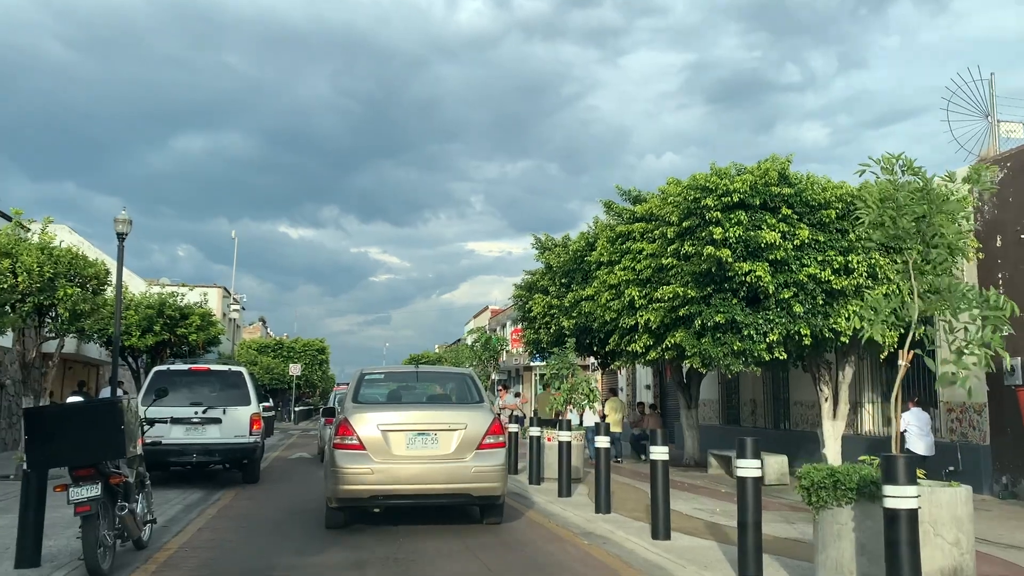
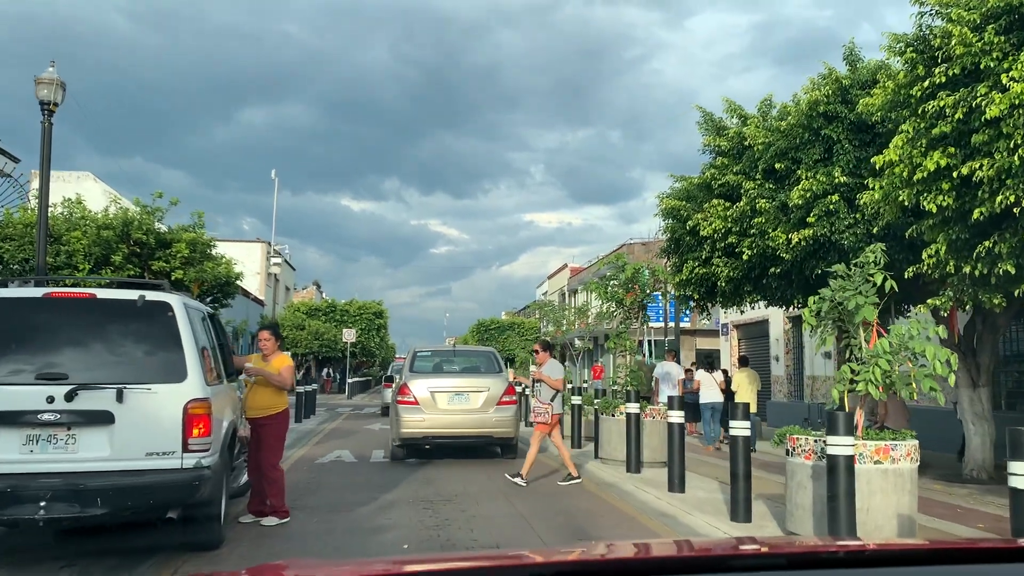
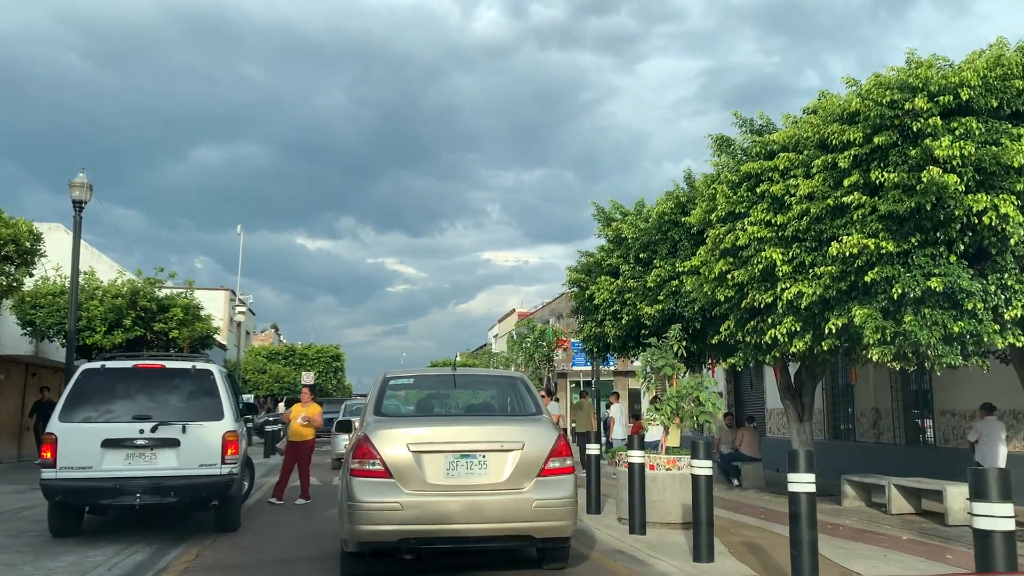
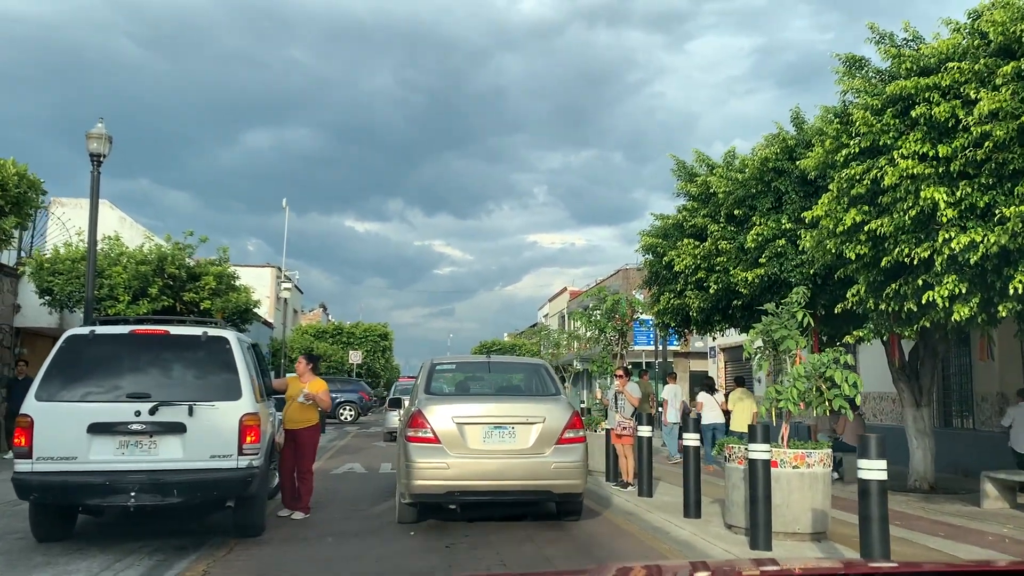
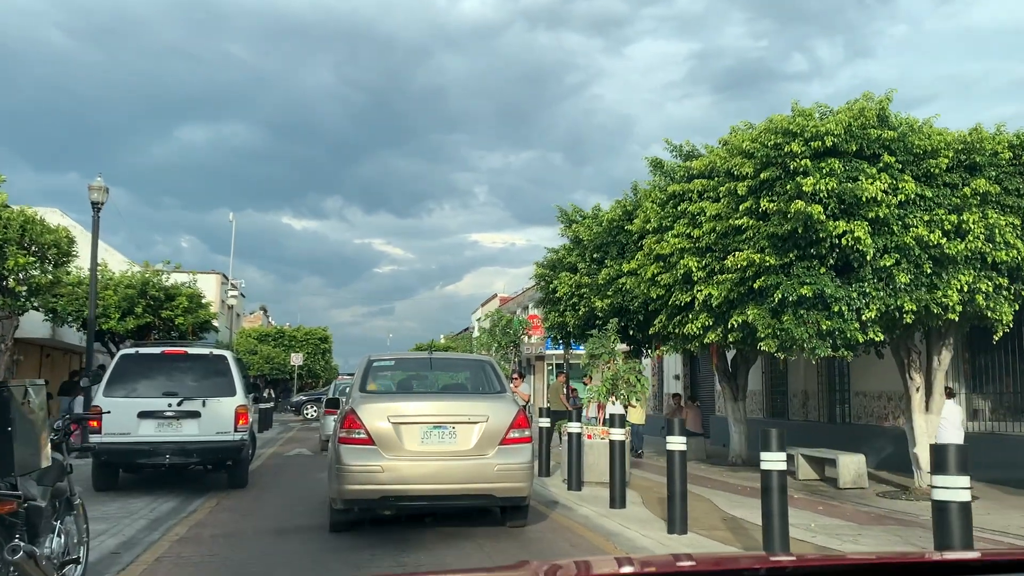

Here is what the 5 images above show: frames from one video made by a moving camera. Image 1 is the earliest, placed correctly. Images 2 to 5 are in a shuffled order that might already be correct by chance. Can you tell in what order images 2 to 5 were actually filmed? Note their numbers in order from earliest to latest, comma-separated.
5, 3, 4, 2
